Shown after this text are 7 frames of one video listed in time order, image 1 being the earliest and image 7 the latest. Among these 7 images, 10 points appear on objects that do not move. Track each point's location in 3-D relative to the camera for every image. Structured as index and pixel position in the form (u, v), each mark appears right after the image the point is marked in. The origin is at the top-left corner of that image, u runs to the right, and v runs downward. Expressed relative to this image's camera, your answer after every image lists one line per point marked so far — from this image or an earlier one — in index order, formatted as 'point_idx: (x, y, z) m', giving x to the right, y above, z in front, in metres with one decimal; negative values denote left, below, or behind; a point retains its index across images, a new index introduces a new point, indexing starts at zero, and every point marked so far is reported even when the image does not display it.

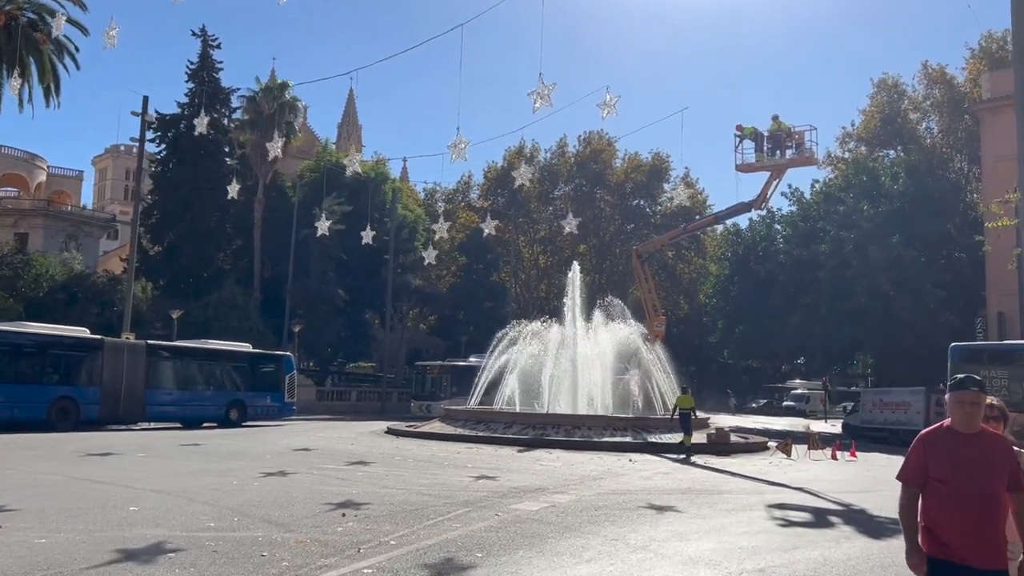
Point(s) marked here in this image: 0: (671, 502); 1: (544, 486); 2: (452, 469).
0: (+2.8, -3.7, +14.6) m
1: (+0.6, -3.7, +15.8) m
2: (-1.3, -3.9, +18.0) m
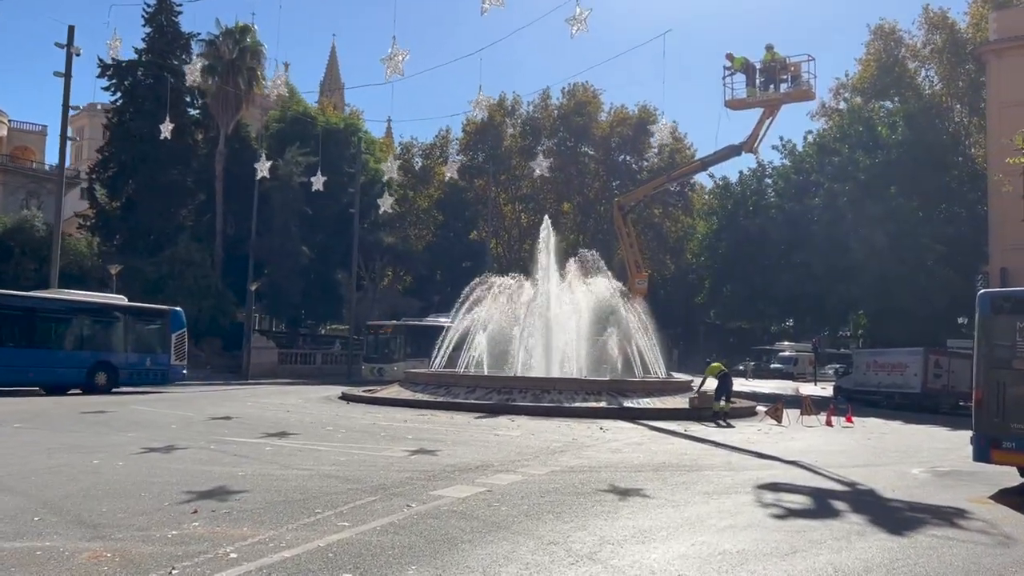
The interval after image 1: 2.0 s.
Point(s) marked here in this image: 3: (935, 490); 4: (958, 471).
0: (+1.8, -2.8, +12.0) m
1: (-0.4, -2.7, +13.2) m
2: (-2.3, -2.8, +15.3) m
3: (+6.4, -3.1, +12.9) m
4: (+7.8, -3.2, +14.9) m
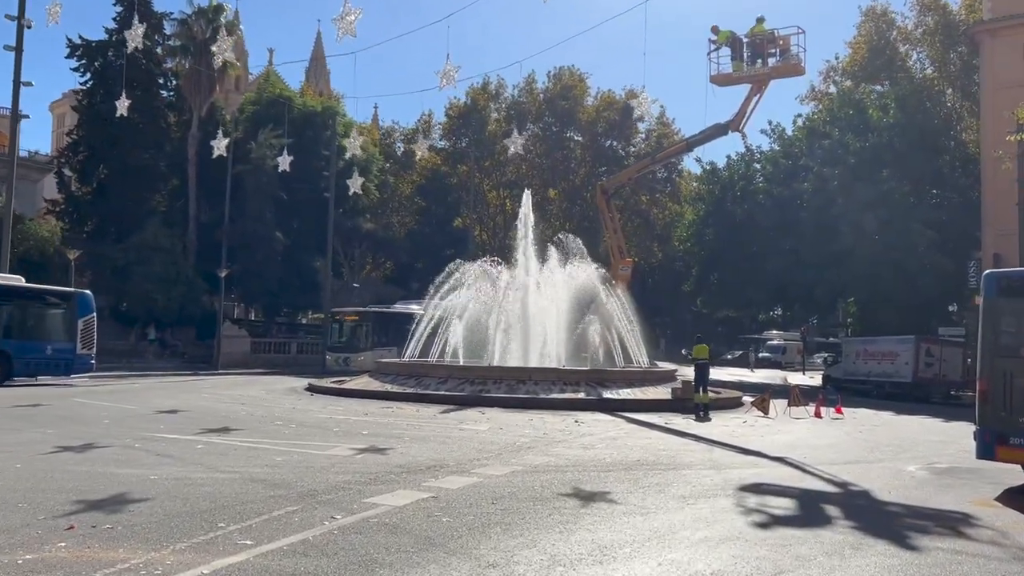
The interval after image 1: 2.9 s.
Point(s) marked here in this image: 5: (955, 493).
0: (+1.2, -2.5, +10.7) m
1: (-1.0, -2.5, +11.9) m
2: (-2.9, -2.5, +14.0) m
3: (+5.8, -2.8, +11.8) m
4: (+7.2, -2.9, +13.7) m
5: (+6.0, -2.8, +11.6) m
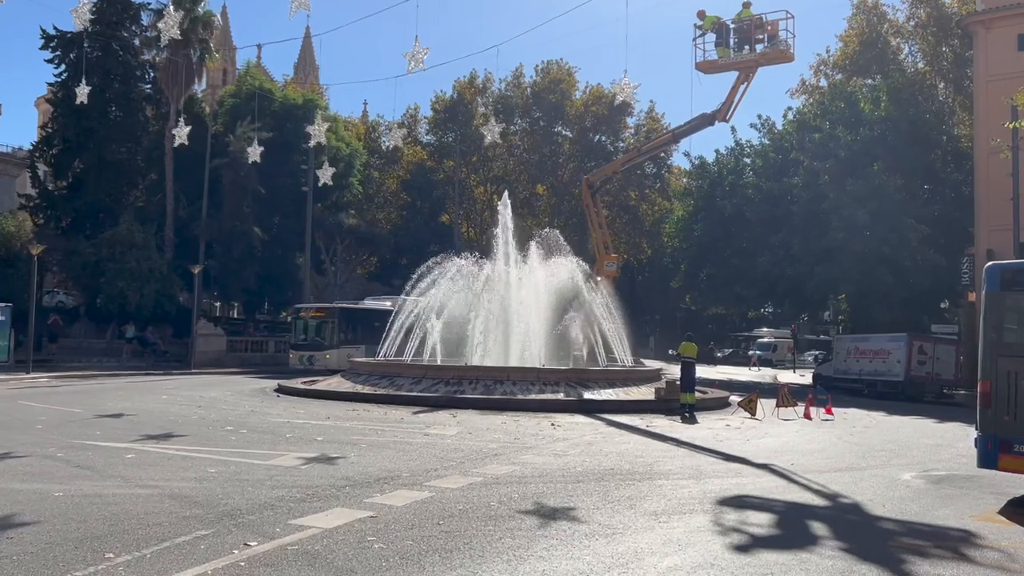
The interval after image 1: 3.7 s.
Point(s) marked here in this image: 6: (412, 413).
0: (+0.7, -2.4, +9.7) m
1: (-1.5, -2.4, +10.8) m
2: (-3.4, -2.4, +13.0) m
3: (+5.3, -2.7, +10.8) m
4: (+6.7, -2.8, +12.8) m
5: (+5.5, -2.7, +10.6) m
6: (-2.2, -2.8, +18.9) m
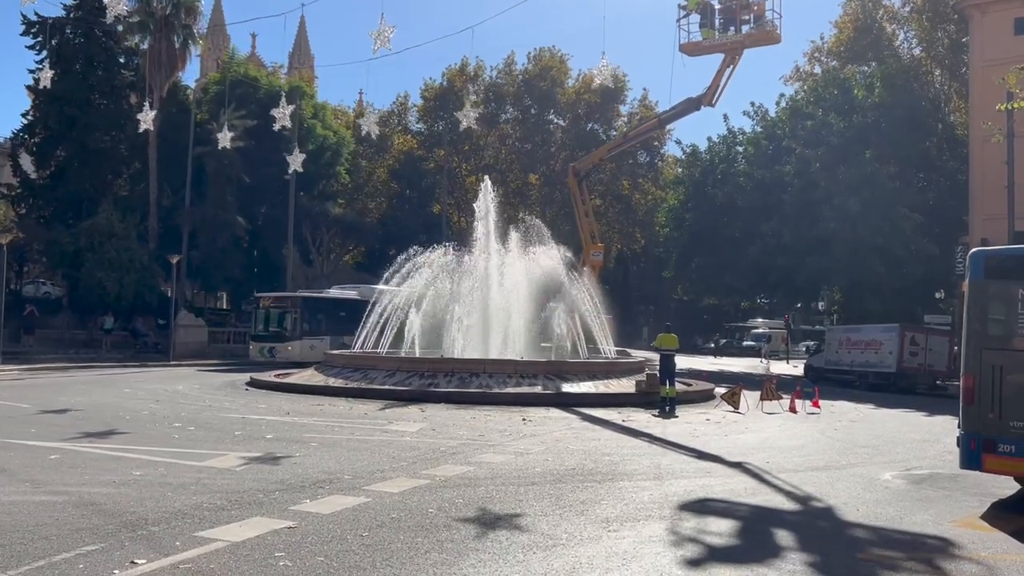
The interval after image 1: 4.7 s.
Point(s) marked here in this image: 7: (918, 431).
0: (+0.1, -2.3, +9.0) m
1: (-2.1, -2.2, +10.1) m
2: (-4.0, -2.2, +12.2) m
3: (+4.7, -2.6, +10.1) m
4: (+6.1, -2.7, +12.1) m
5: (+4.9, -2.6, +9.9) m
6: (-2.8, -2.6, +18.2) m
7: (+8.6, -3.0, +18.0) m
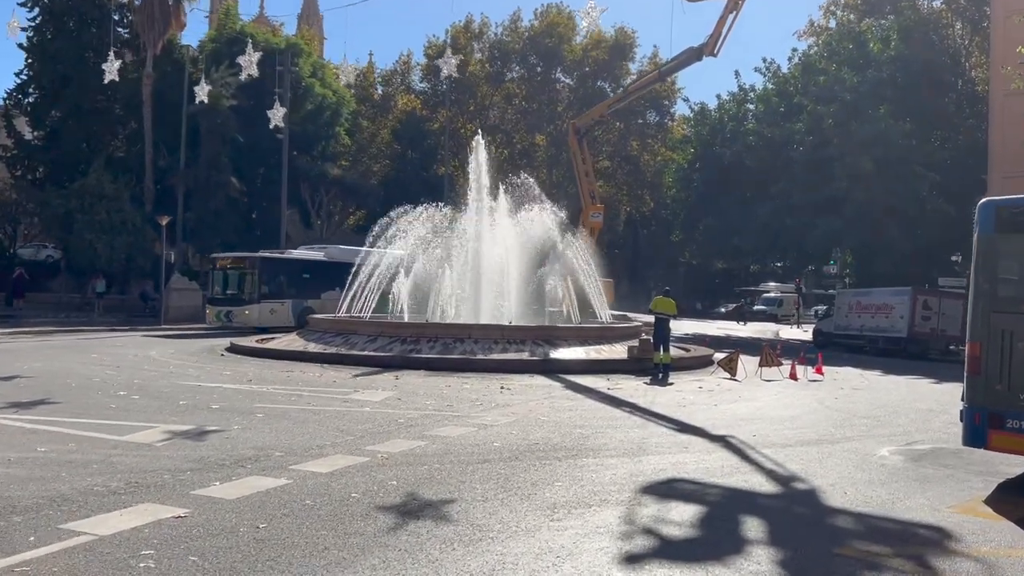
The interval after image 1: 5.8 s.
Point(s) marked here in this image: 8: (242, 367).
0: (-0.4, -1.9, +8.0) m
1: (-2.6, -1.8, +9.2) m
2: (-4.6, -1.7, +11.3) m
3: (+4.2, -2.1, +9.0) m
4: (+5.6, -2.1, +11.0) m
5: (+4.4, -2.1, +8.8) m
6: (-3.3, -1.8, +17.3) m
7: (+8.2, -2.2, +16.9) m
8: (-5.7, -1.7, +17.9) m
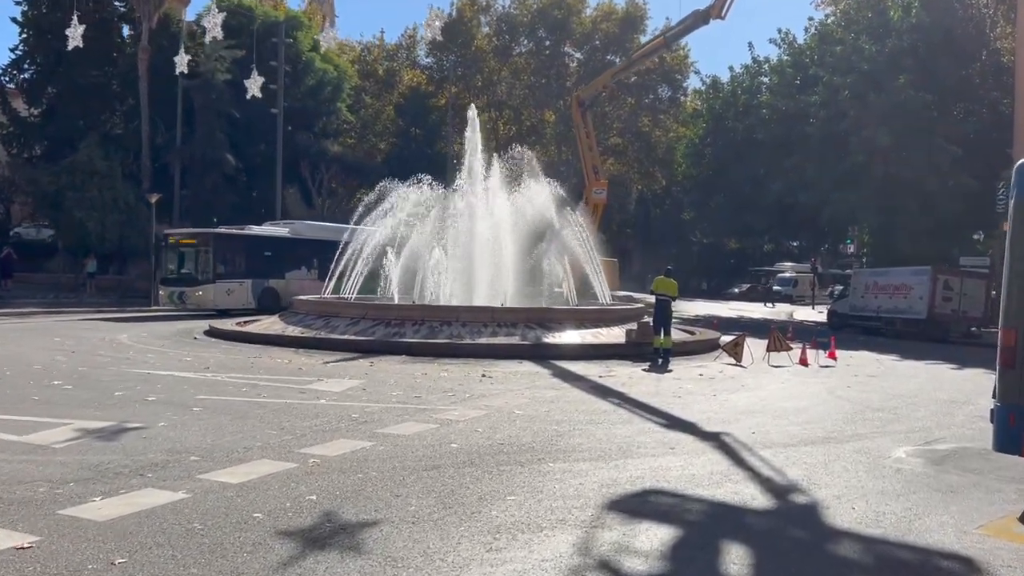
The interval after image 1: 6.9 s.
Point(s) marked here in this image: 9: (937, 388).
0: (-0.9, -1.7, +6.7) m
1: (-3.1, -1.6, +7.9) m
2: (-5.0, -1.4, +10.1) m
3: (+3.7, -1.9, +7.7) m
4: (+5.1, -1.9, +9.6) m
5: (+3.9, -1.9, +7.5) m
6: (-3.5, -1.4, +16.0) m
7: (+7.9, -1.8, +15.5) m
8: (-6.0, -1.3, +16.7) m
9: (+7.9, -1.9, +15.8) m
